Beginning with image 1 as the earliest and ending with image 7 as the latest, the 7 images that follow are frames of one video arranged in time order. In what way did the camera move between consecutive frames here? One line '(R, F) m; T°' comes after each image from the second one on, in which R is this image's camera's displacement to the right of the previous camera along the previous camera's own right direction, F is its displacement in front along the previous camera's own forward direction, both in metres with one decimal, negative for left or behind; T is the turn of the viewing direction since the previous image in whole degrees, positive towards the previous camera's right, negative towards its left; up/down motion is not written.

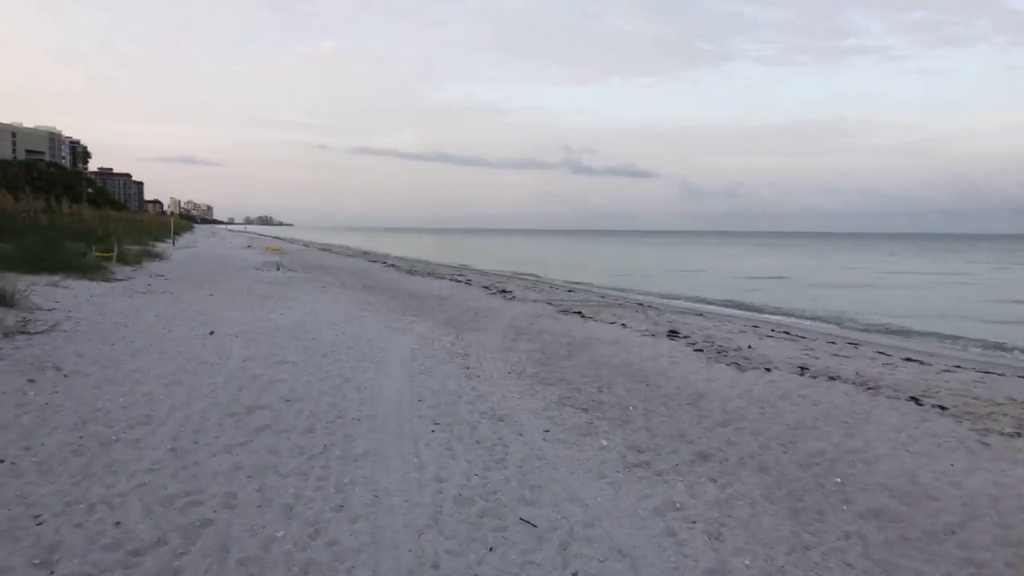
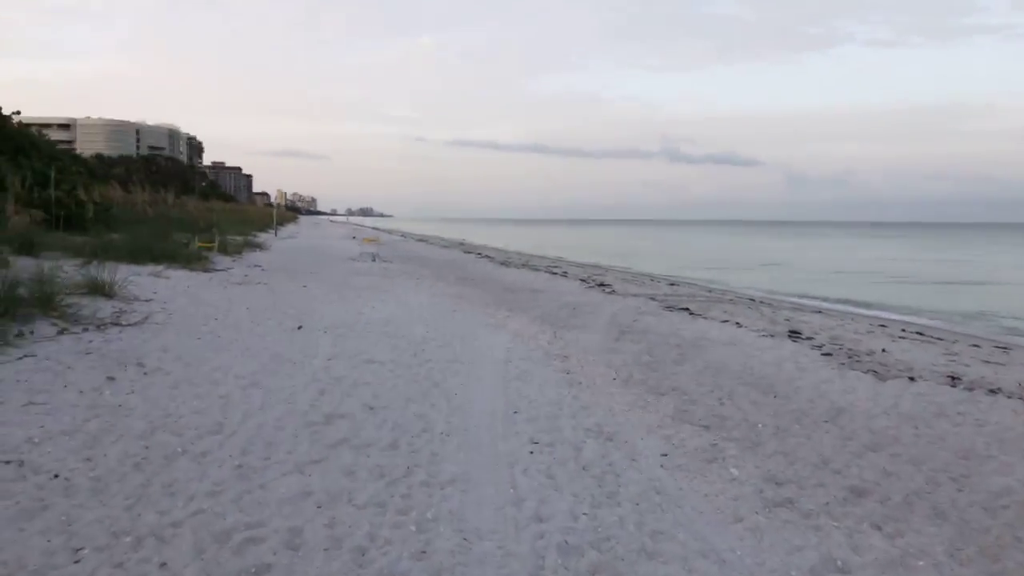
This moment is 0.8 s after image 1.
(-0.1, +0.8) m; -8°
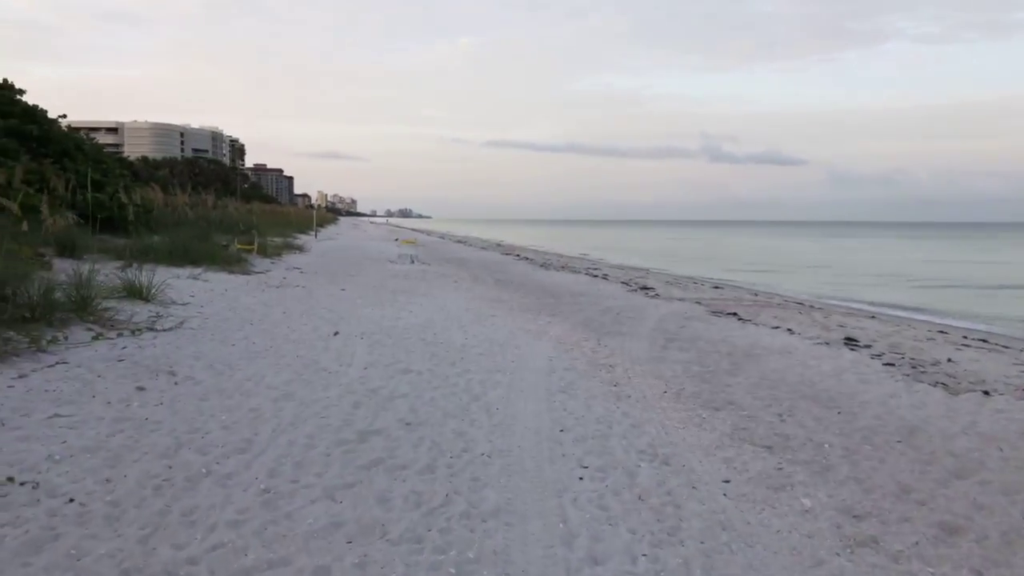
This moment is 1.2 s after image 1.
(-0.1, +0.4) m; -3°
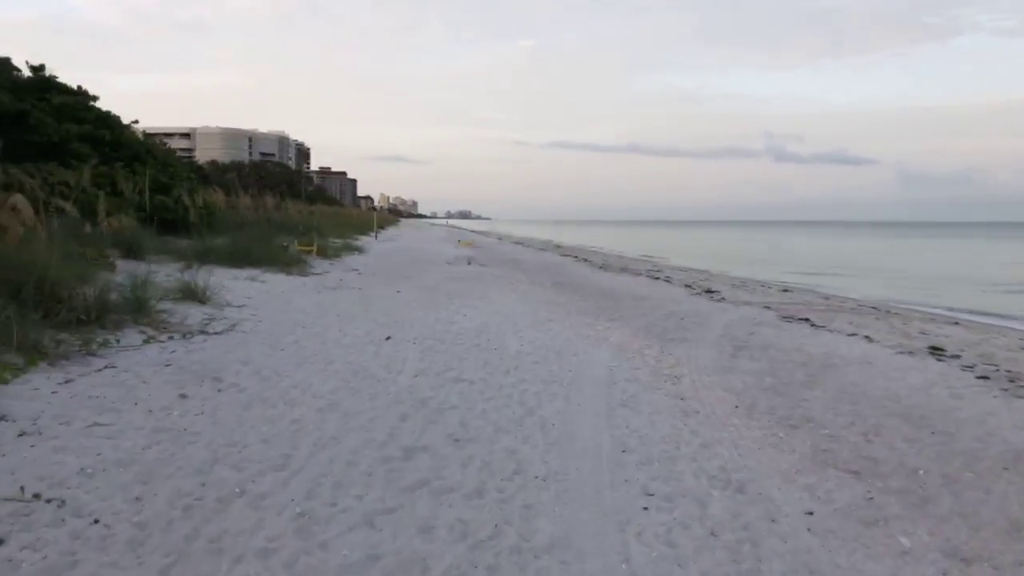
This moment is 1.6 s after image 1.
(0.0, +0.4) m; -5°
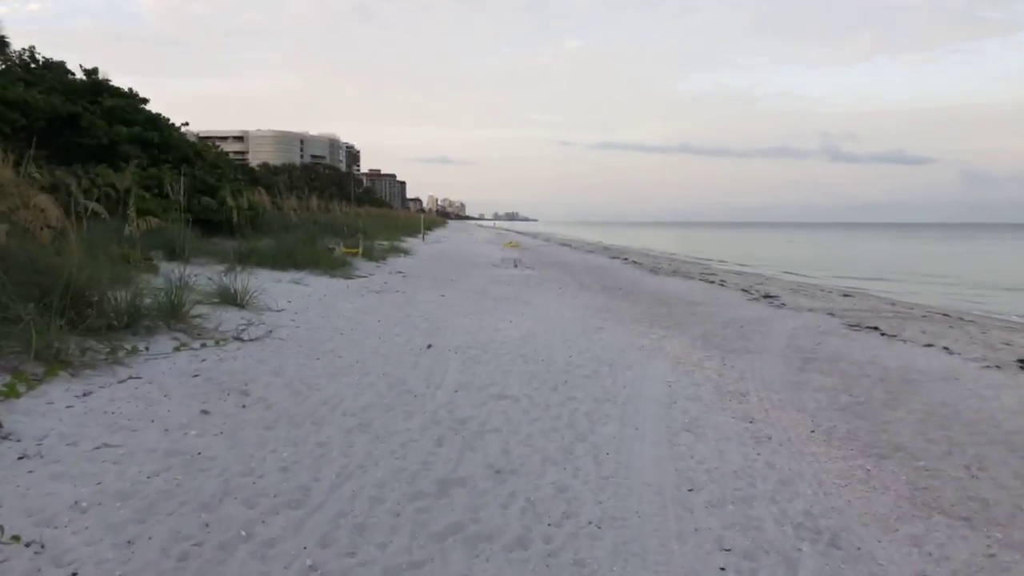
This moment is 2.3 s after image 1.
(0.0, +0.6) m; -4°
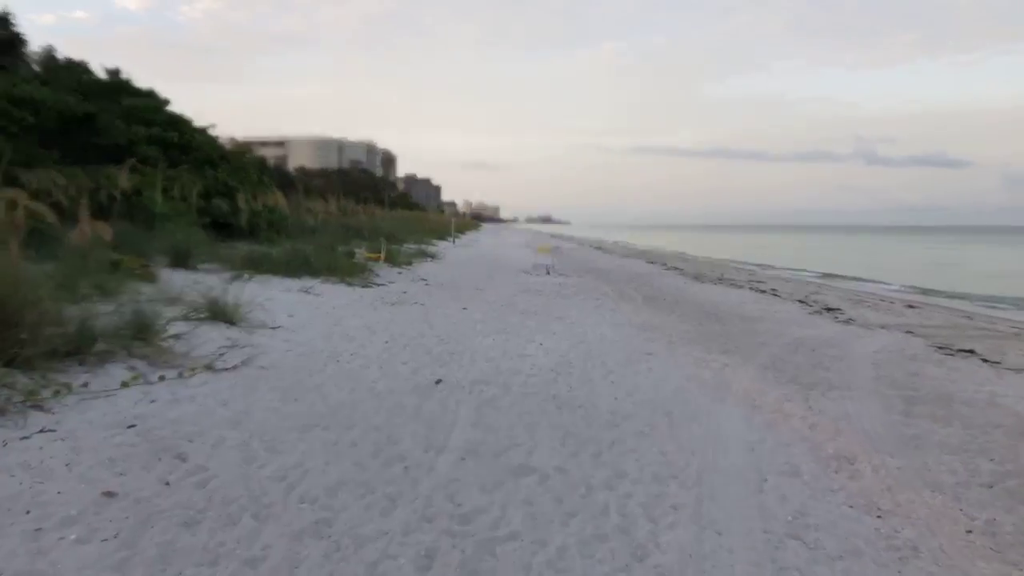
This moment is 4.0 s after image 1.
(0.0, +1.5) m; -3°
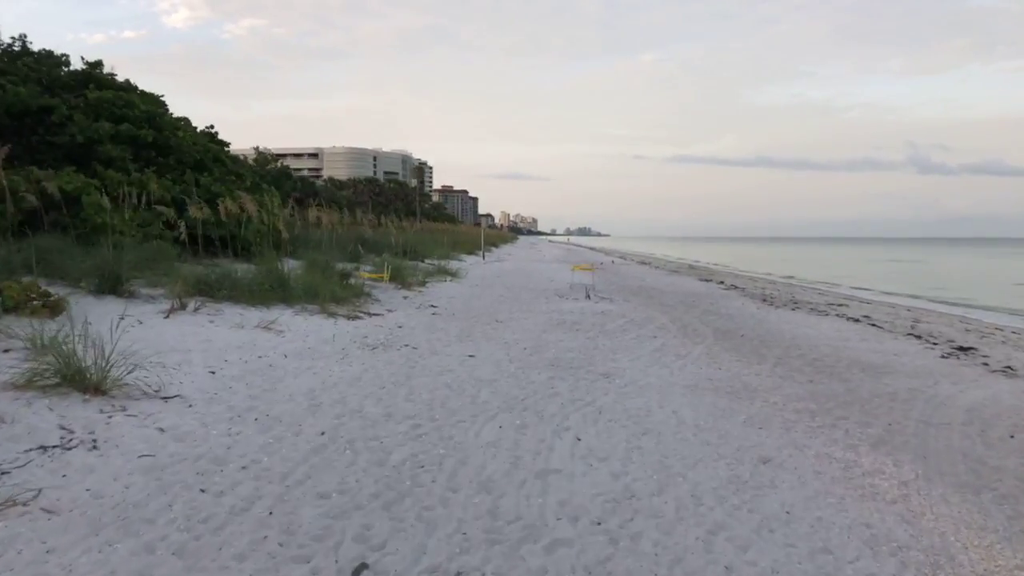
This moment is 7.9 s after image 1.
(+0.1, +3.2) m; -3°
